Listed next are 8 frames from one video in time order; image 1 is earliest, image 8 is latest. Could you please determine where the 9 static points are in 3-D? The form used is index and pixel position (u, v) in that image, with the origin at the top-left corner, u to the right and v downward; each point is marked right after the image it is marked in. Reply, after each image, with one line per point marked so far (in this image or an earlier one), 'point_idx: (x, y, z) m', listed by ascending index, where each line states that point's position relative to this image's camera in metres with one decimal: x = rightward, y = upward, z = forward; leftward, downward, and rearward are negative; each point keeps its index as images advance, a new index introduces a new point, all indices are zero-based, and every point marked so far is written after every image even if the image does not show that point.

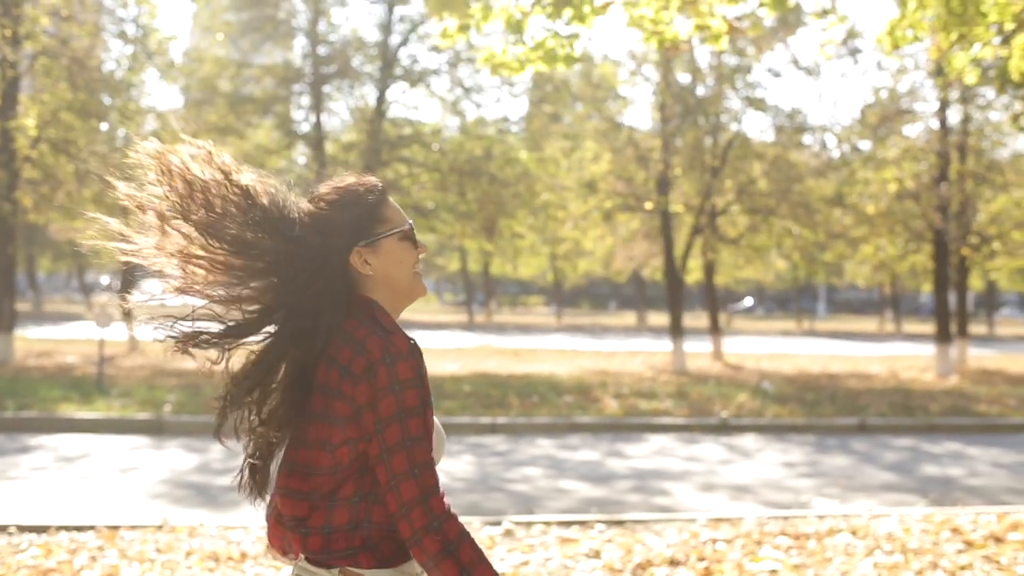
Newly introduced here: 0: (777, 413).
0: (+3.3, -1.5, +13.4) m
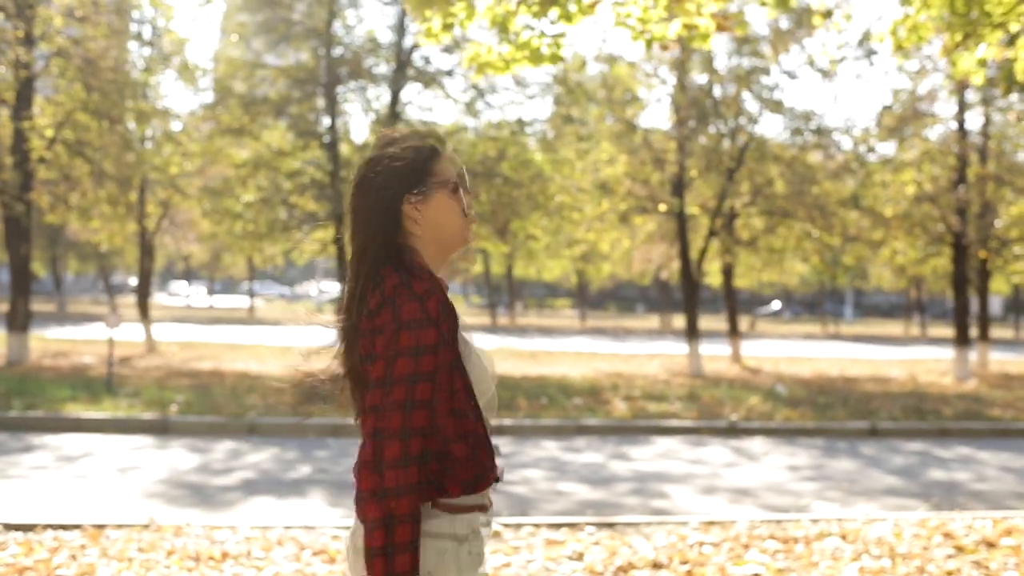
0: (+3.4, -1.6, +13.3) m
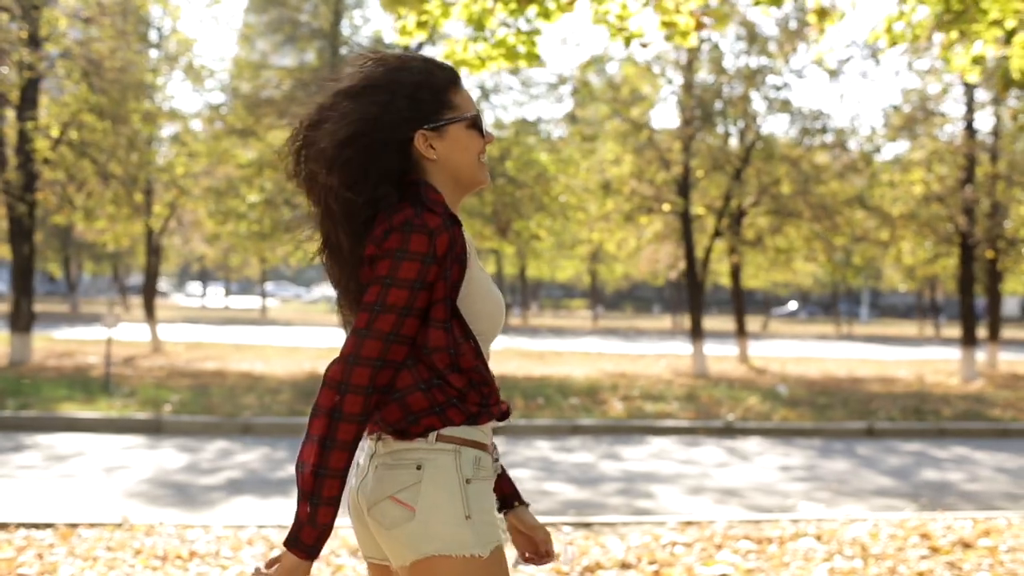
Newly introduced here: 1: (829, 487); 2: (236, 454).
0: (+3.3, -1.6, +13.2) m
1: (+2.7, -1.7, +9.1) m
2: (-2.5, -1.5, +9.7) m
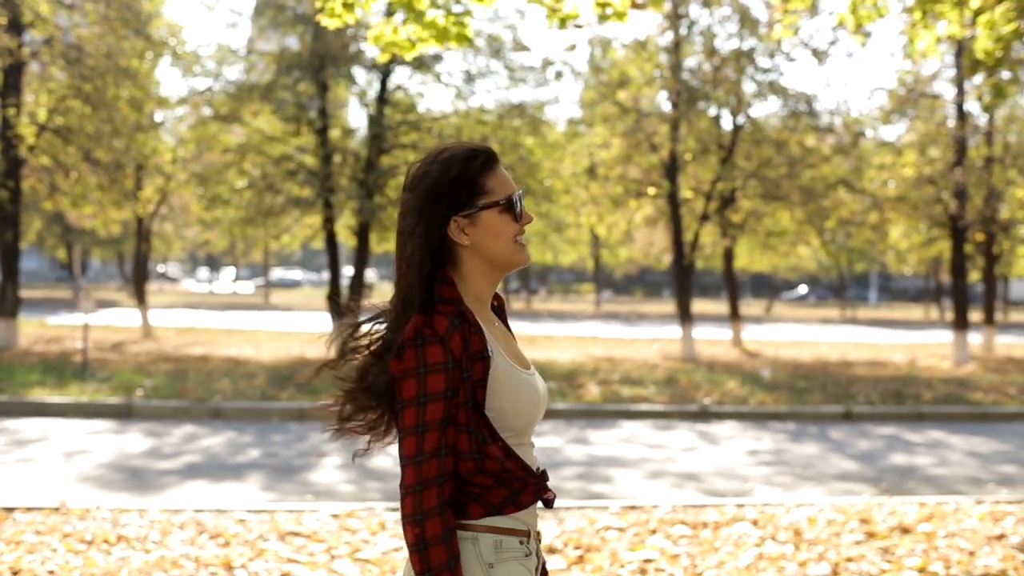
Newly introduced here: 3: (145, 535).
0: (+3.1, -1.4, +13.1) m
1: (+2.4, -1.5, +9.0) m
2: (-2.8, -1.4, +9.7) m
3: (-1.8, -1.2, +5.4) m
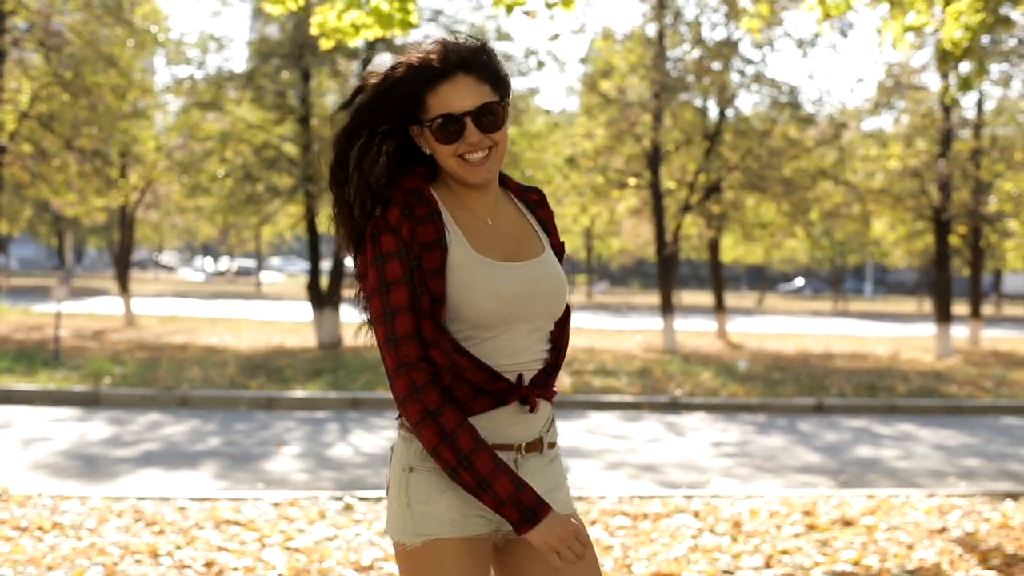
0: (+2.7, -1.3, +13.1) m
1: (+2.0, -1.5, +9.0) m
2: (-3.2, -1.3, +9.7) m
3: (-2.1, -1.2, +5.3) m
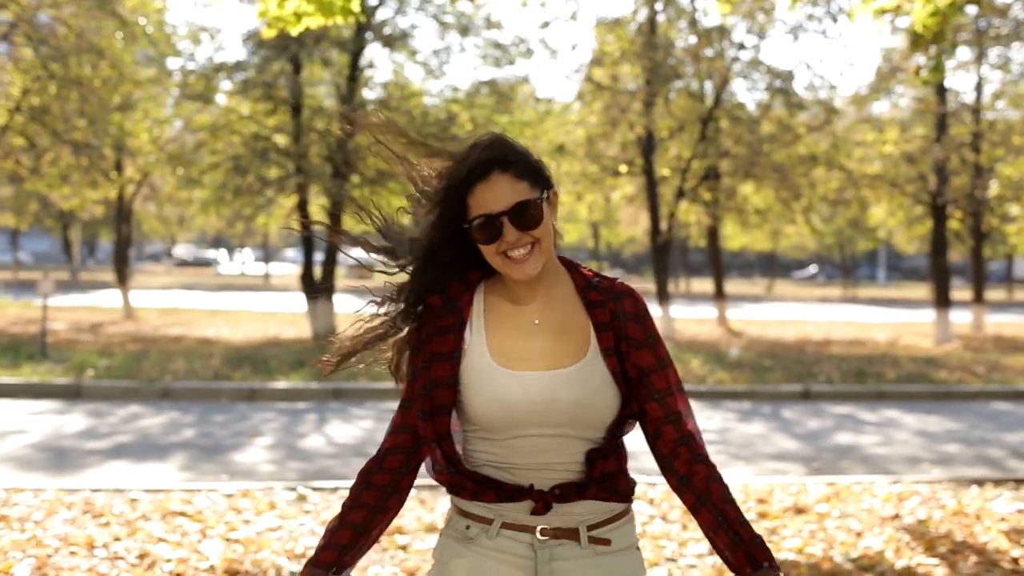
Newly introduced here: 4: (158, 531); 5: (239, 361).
0: (+2.5, -1.1, +13.1) m
1: (+1.8, -1.4, +9.0) m
2: (-3.4, -1.2, +9.7) m
3: (-2.4, -1.1, +5.3) m
4: (-1.6, -1.1, +4.9) m
5: (-3.4, -0.9, +13.5) m
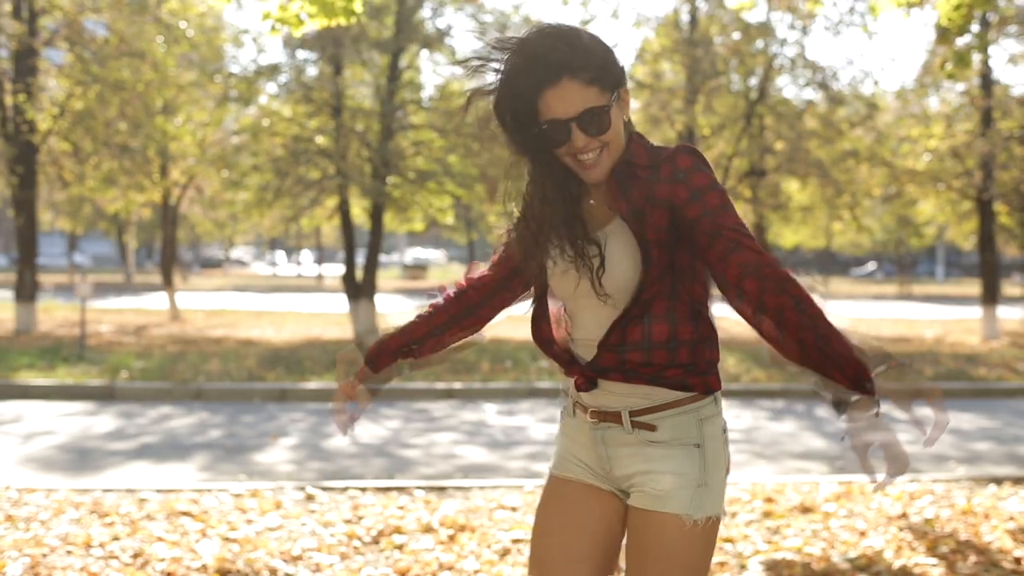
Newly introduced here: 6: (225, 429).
0: (+2.9, -1.1, +12.9) m
1: (+2.0, -1.3, +8.9) m
2: (-3.1, -1.2, +9.9) m
3: (-2.4, -1.1, +5.5) m
4: (-1.6, -1.1, +5.0) m
5: (-3.0, -0.9, +13.6) m
6: (-2.5, -1.2, +9.5) m
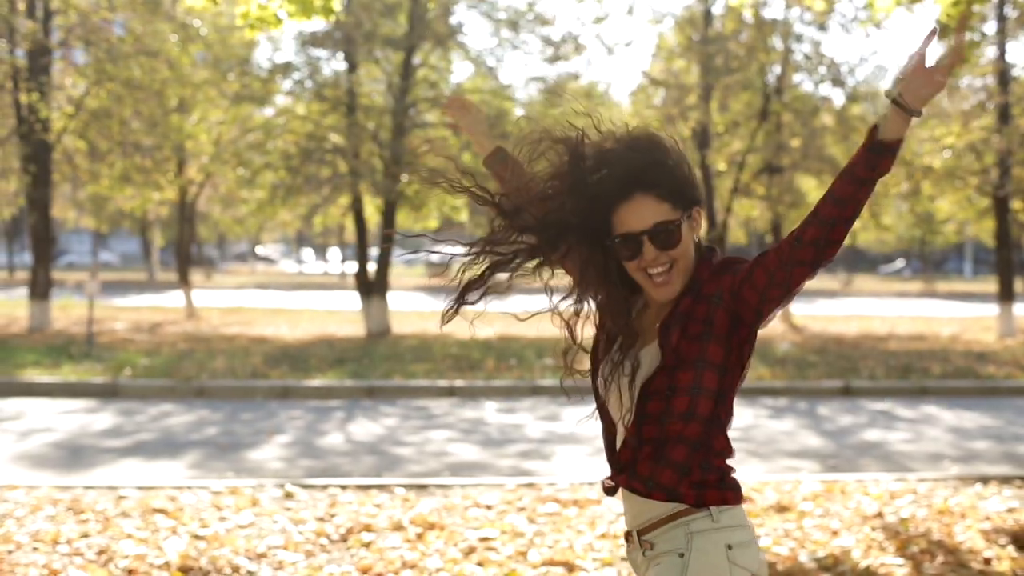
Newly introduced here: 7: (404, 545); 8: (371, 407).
0: (+3.0, -1.0, +12.9) m
1: (+1.9, -1.3, +8.9) m
2: (-3.2, -1.2, +10.0) m
3: (-2.5, -1.1, +5.5) m
4: (-1.8, -1.1, +5.0) m
5: (-3.0, -0.9, +13.7) m
6: (-2.6, -1.2, +9.5) m
7: (-0.5, -1.2, +4.9) m
8: (-1.4, -1.2, +10.9) m
